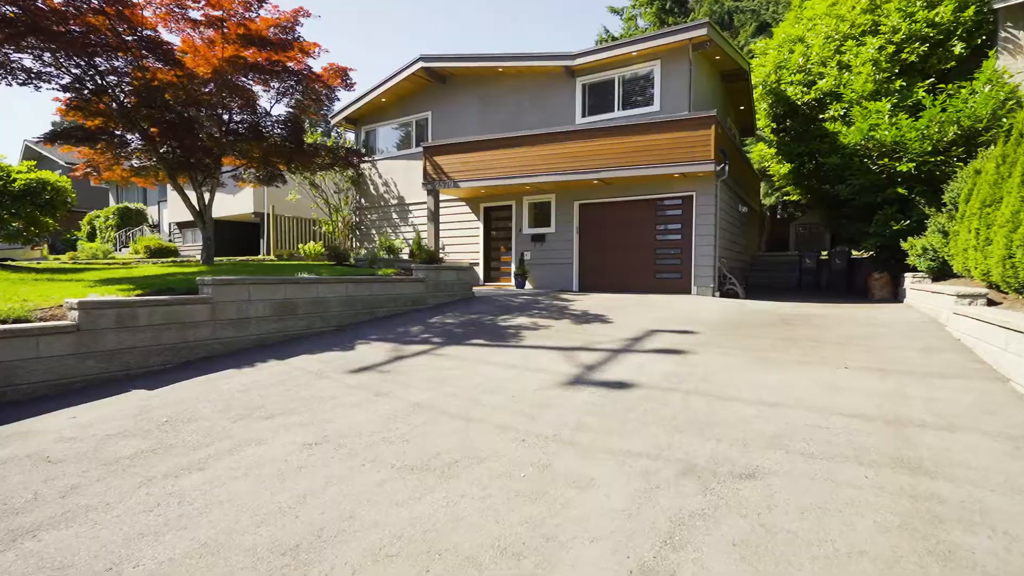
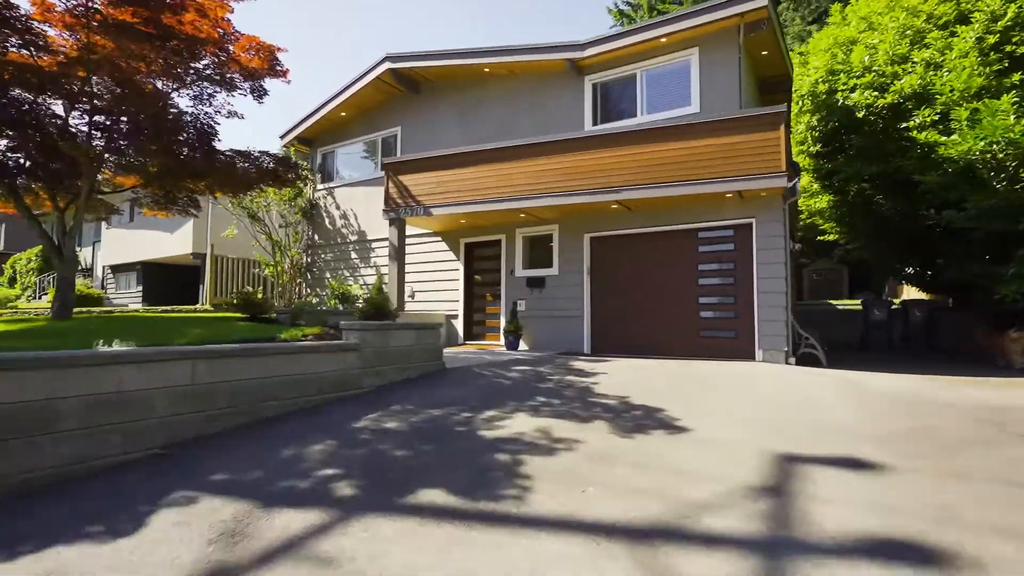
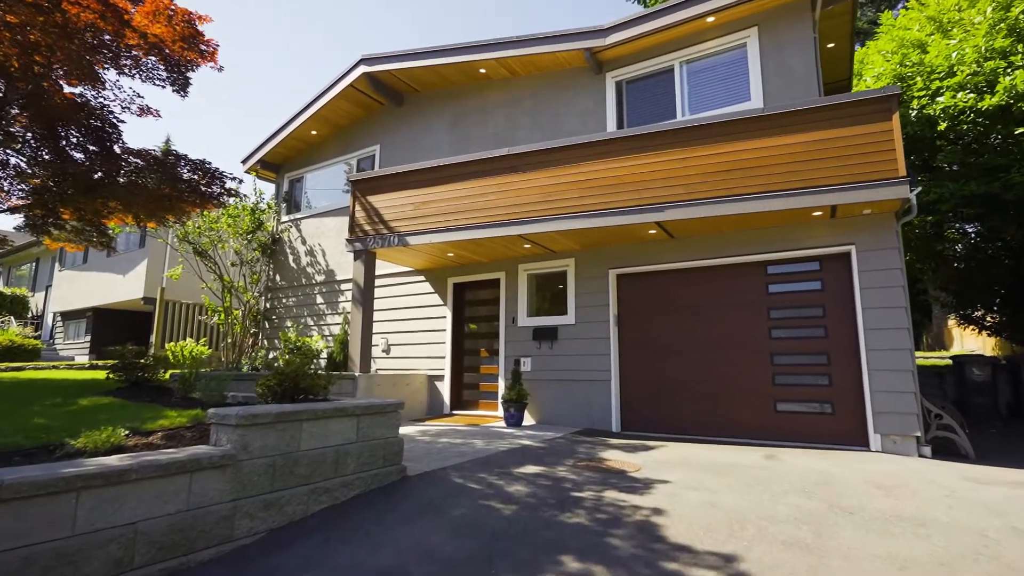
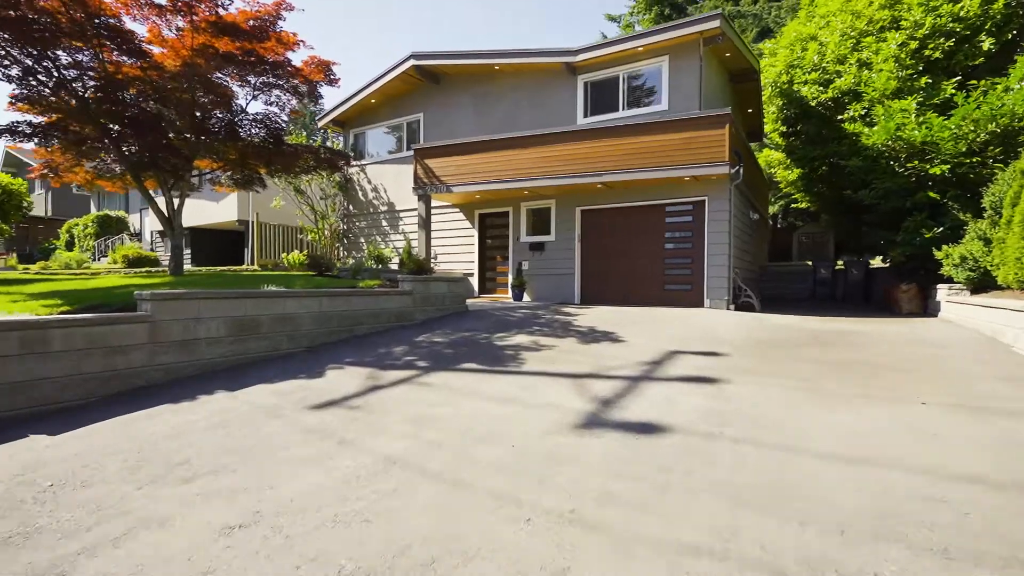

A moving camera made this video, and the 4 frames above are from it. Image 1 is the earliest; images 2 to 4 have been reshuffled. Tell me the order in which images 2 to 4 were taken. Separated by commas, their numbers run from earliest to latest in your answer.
4, 2, 3
